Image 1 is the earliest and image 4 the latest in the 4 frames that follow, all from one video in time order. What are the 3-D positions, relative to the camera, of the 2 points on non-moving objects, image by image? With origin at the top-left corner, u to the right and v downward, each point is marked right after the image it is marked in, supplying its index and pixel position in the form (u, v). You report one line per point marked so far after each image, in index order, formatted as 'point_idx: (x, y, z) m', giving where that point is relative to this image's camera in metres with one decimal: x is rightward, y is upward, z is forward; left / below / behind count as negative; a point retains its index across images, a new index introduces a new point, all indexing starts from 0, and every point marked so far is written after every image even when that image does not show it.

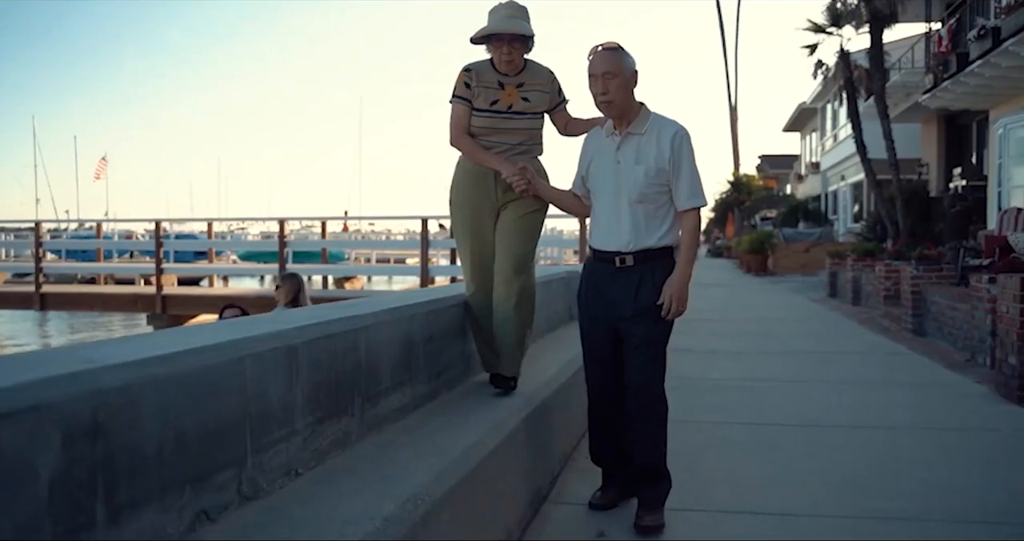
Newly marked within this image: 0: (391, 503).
0: (-0.3, -0.6, +2.6) m
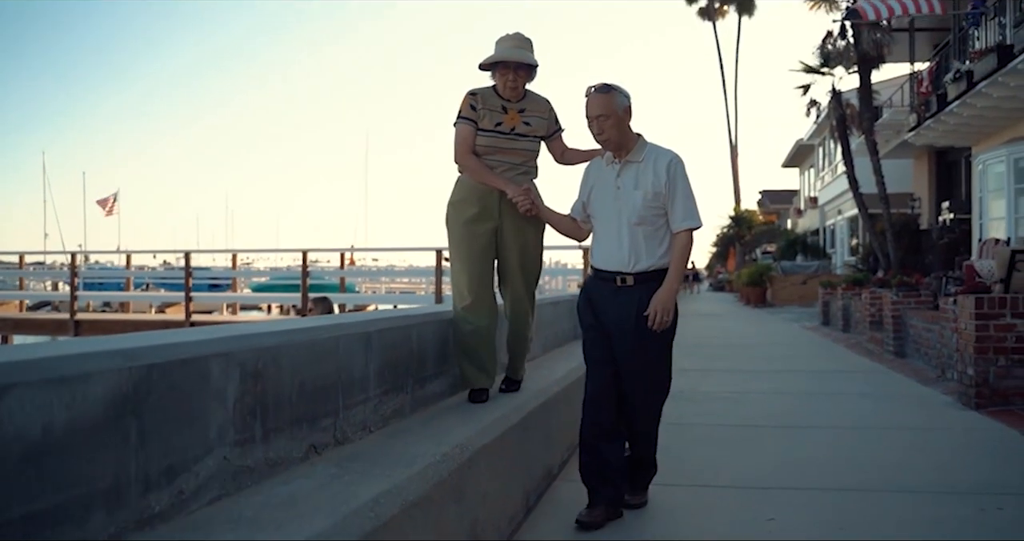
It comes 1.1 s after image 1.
0: (-0.2, -0.6, +3.4) m
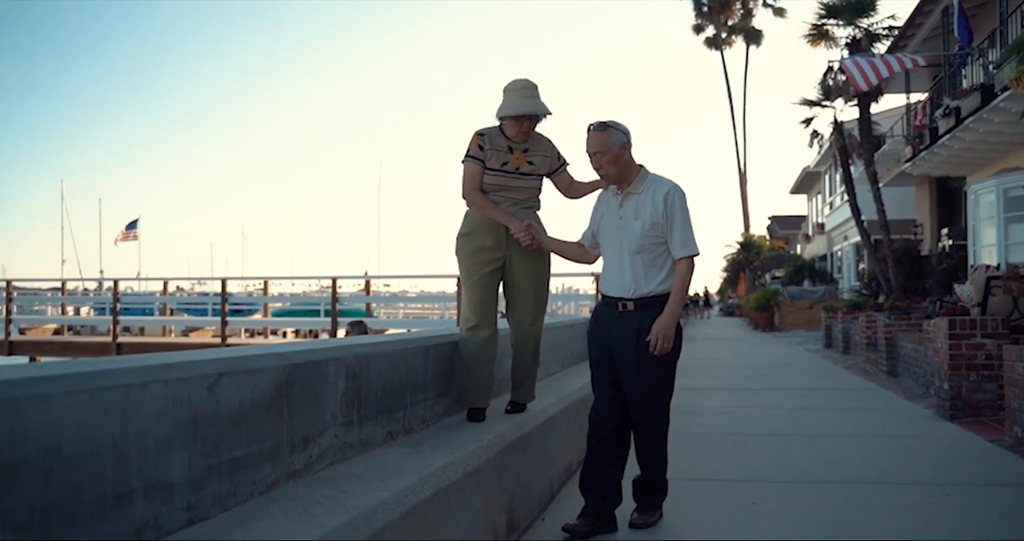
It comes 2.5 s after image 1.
0: (-0.1, -0.7, +4.3) m
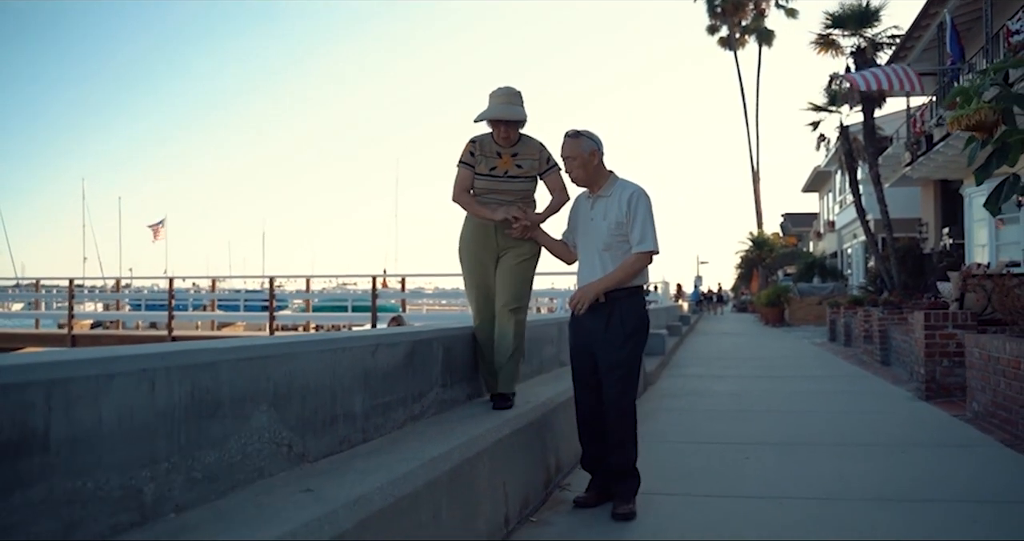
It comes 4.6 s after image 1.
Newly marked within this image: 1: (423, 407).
0: (+0.2, -0.7, +5.6) m
1: (-0.4, -0.6, +4.5) m
